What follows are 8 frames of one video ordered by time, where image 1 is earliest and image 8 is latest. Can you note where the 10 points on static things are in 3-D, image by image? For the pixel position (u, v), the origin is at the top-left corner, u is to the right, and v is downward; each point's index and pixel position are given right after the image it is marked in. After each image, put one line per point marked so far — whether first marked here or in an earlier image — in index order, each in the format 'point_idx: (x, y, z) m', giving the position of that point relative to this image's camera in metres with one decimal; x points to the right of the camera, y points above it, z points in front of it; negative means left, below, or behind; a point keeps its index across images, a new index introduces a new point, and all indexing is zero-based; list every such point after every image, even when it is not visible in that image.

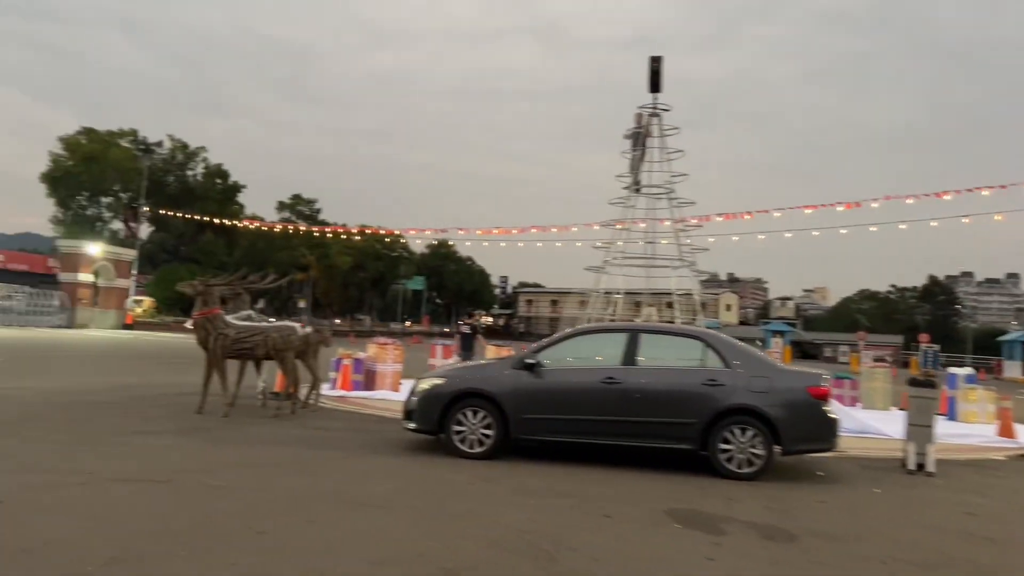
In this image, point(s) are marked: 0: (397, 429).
0: (-1.4, -1.7, +10.3) m
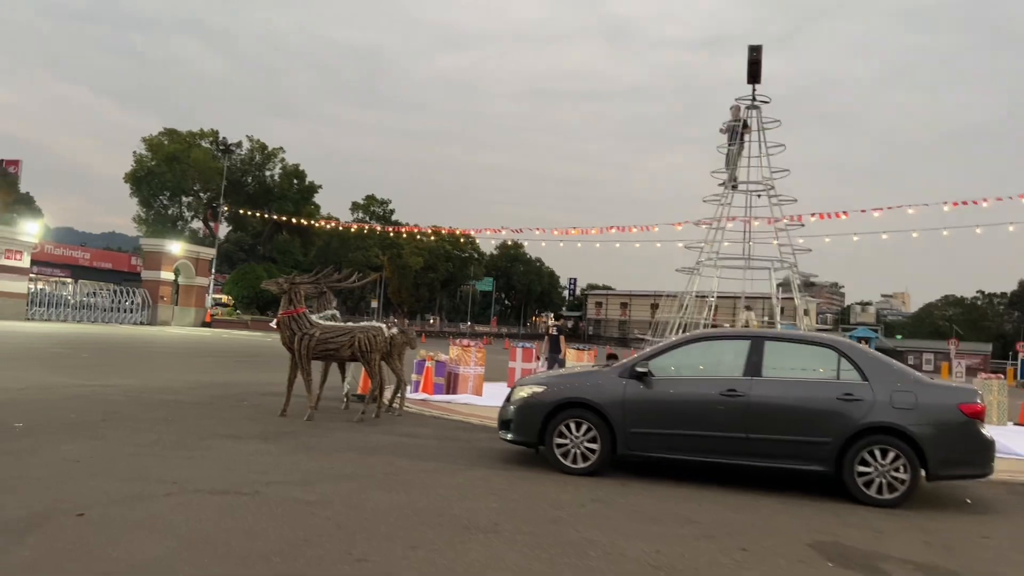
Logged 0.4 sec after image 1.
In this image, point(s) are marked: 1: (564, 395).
0: (-0.3, -1.7, +9.7) m
1: (+0.5, -1.0, +8.0) m
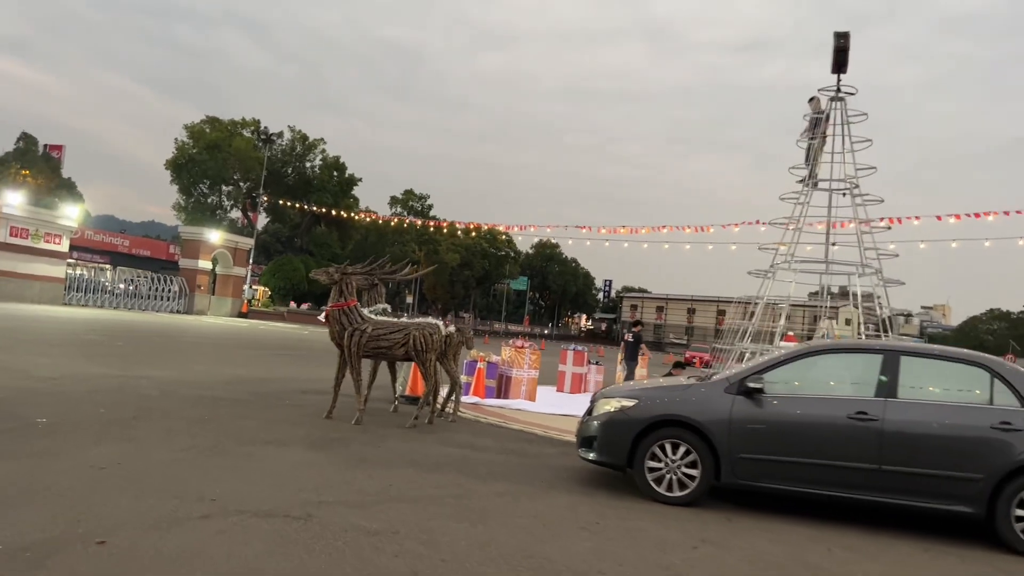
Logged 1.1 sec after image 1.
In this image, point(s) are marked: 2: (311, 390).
0: (+0.5, -1.7, +8.6) m
1: (+1.2, -1.0, +6.9) m
2: (-3.0, -1.5, +12.8) m
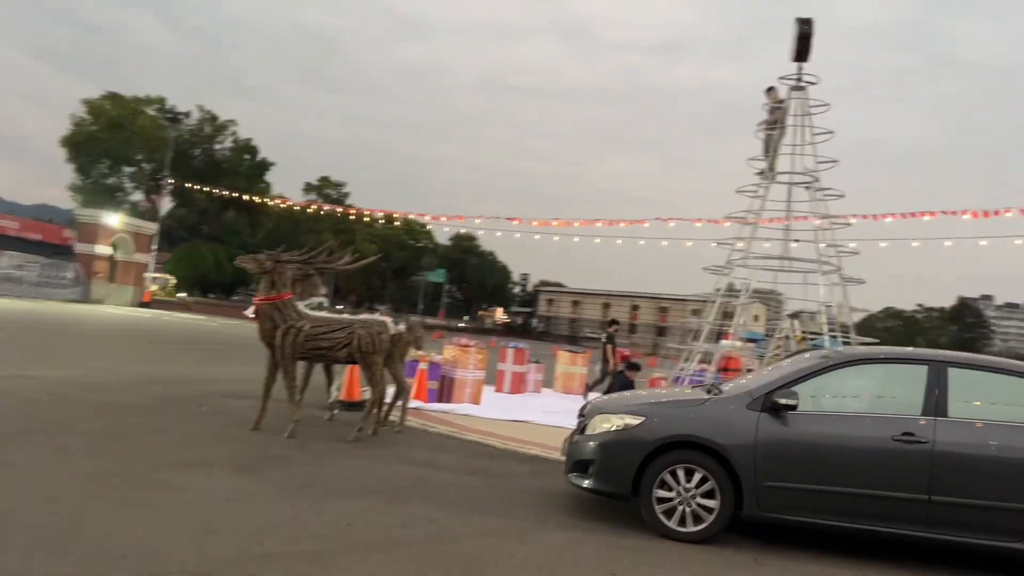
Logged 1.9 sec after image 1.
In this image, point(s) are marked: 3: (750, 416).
0: (+0.2, -1.6, +7.5) m
1: (+1.1, -1.0, +5.9) m
2: (-3.7, -1.4, +11.3) m
3: (+1.6, -0.9, +5.8) m
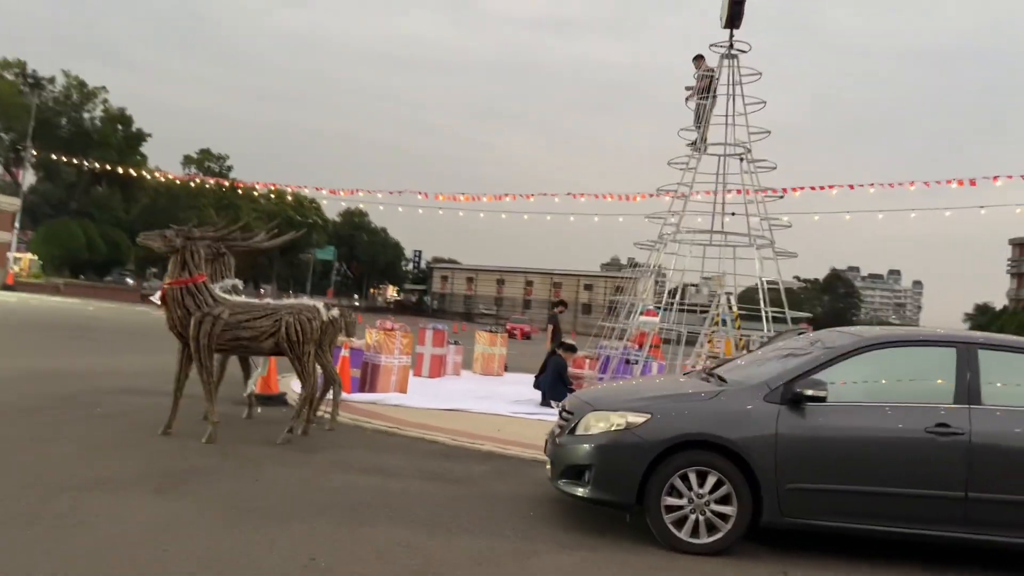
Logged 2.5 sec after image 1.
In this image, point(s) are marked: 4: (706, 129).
0: (-0.1, -1.5, +6.6) m
1: (+1.0, -0.8, +5.1) m
2: (-4.4, -1.2, +9.9) m
3: (+1.5, -0.7, +5.2) m
4: (+3.2, +2.6, +14.2) m
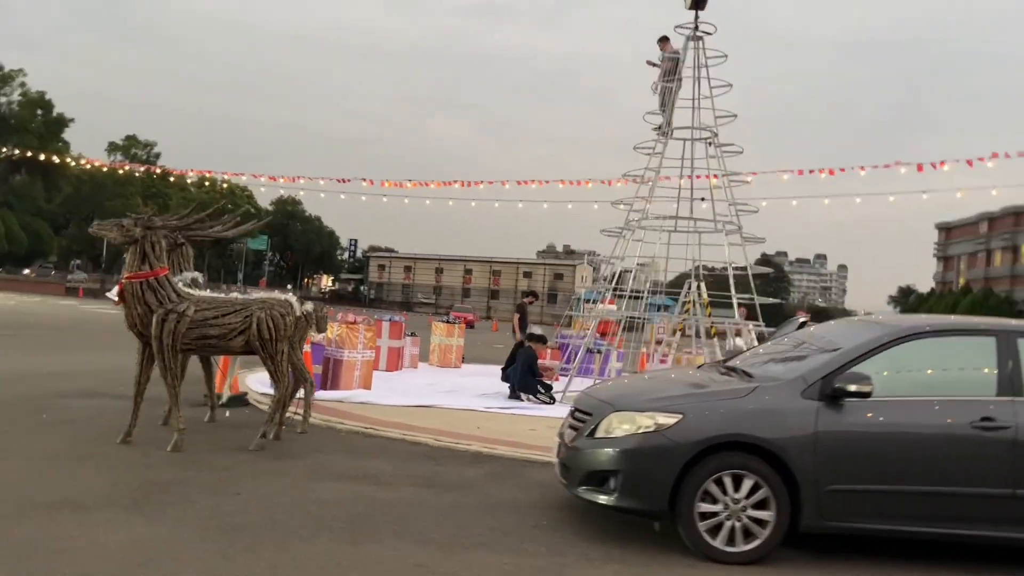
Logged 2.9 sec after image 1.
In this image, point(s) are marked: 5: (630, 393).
0: (-0.1, -1.4, +6.2) m
1: (+1.1, -0.8, +4.7) m
2: (-4.6, -1.1, +9.1) m
3: (+1.6, -0.7, +4.8) m
4: (+2.5, +2.8, +13.9) m
5: (+0.7, -0.6, +5.2) m
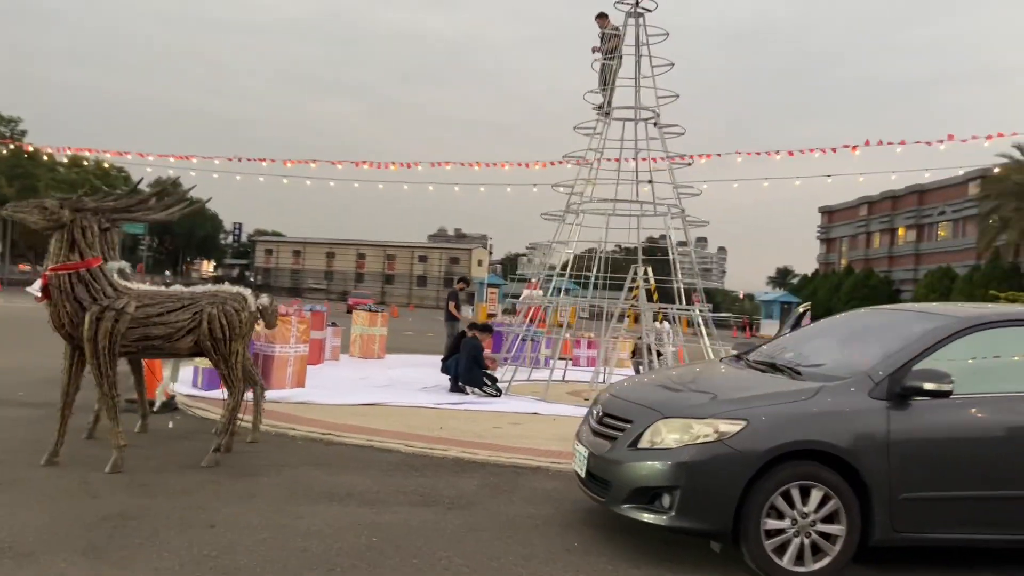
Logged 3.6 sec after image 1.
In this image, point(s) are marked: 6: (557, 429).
0: (0.0, -1.4, +5.5) m
1: (+1.3, -0.7, +4.2) m
2: (-4.9, -1.0, +7.8) m
3: (+1.8, -0.6, +4.4) m
4: (+1.5, +3.0, +13.4) m
5: (+0.9, -0.6, +4.6) m
6: (+0.5, -1.4, +8.9) m
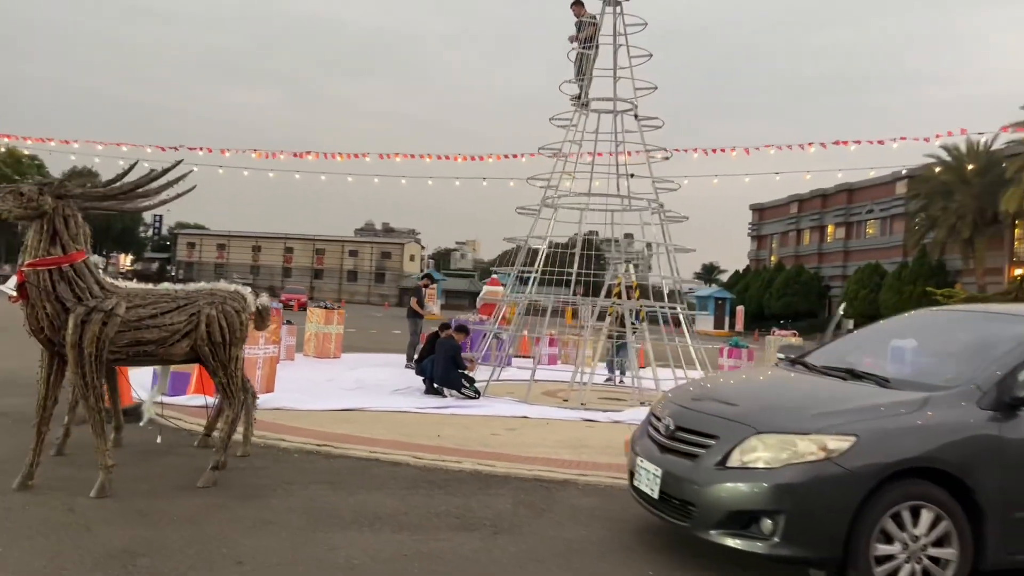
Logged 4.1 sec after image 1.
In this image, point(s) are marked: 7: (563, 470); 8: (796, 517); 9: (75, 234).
0: (+0.2, -1.3, +5.0) m
1: (+1.7, -0.7, +3.8) m
2: (-4.8, -1.0, +6.9) m
3: (+2.2, -0.6, +4.0) m
4: (+1.1, +3.1, +13.0) m
5: (+1.2, -0.6, +4.2) m
6: (+0.4, -1.4, +8.4) m
7: (+0.4, -1.3, +6.4) m
8: (+1.2, -1.0, +3.8) m
9: (-2.5, +0.3, +5.0) m
